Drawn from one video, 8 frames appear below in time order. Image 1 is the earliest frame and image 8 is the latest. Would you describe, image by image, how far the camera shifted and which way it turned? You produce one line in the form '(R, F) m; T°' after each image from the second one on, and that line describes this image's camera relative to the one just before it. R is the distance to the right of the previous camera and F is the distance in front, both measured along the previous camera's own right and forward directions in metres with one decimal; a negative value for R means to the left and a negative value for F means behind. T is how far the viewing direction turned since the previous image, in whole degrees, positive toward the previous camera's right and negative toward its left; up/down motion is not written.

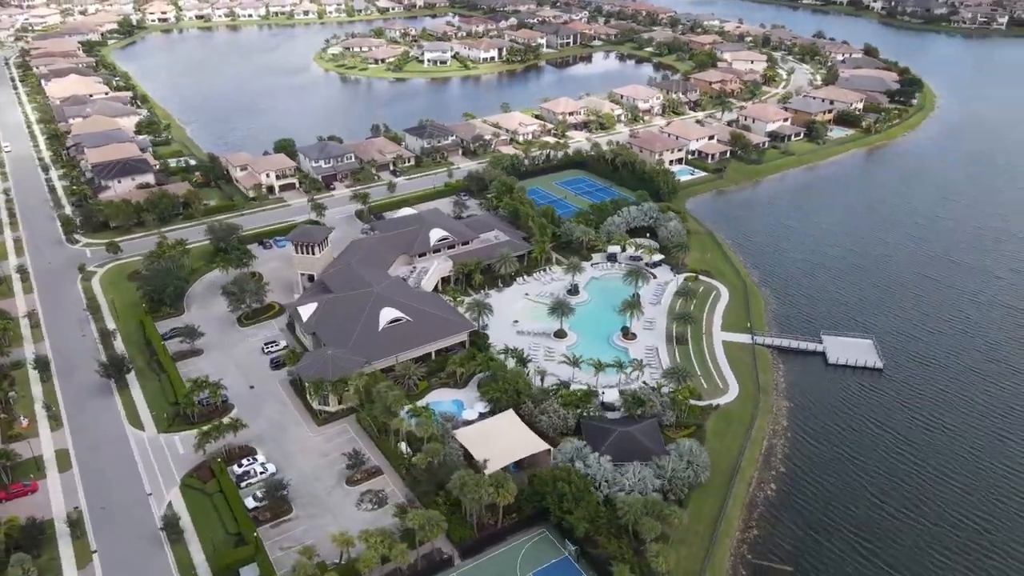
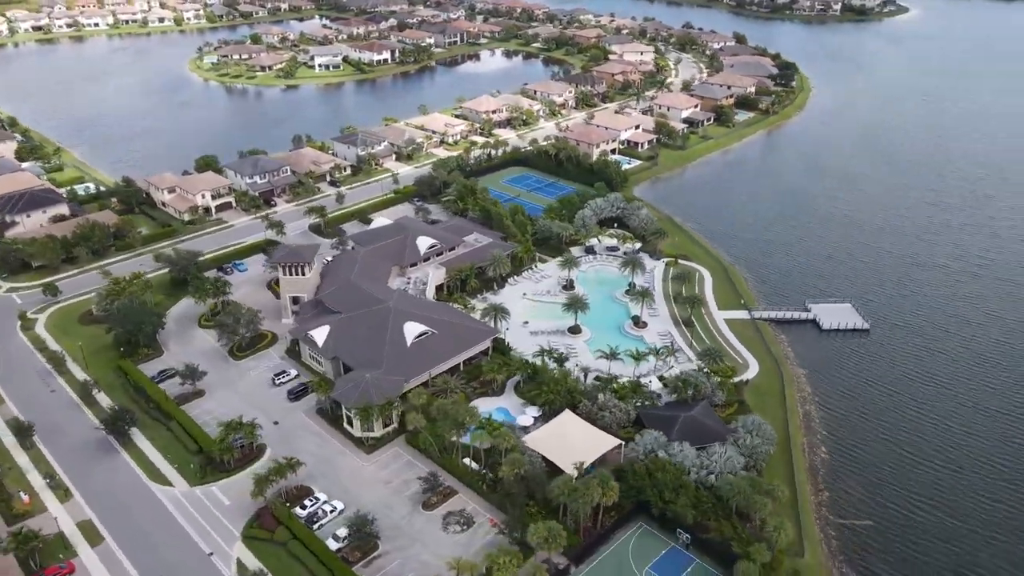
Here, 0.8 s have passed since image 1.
(-14.1, +2.1) m; +11°
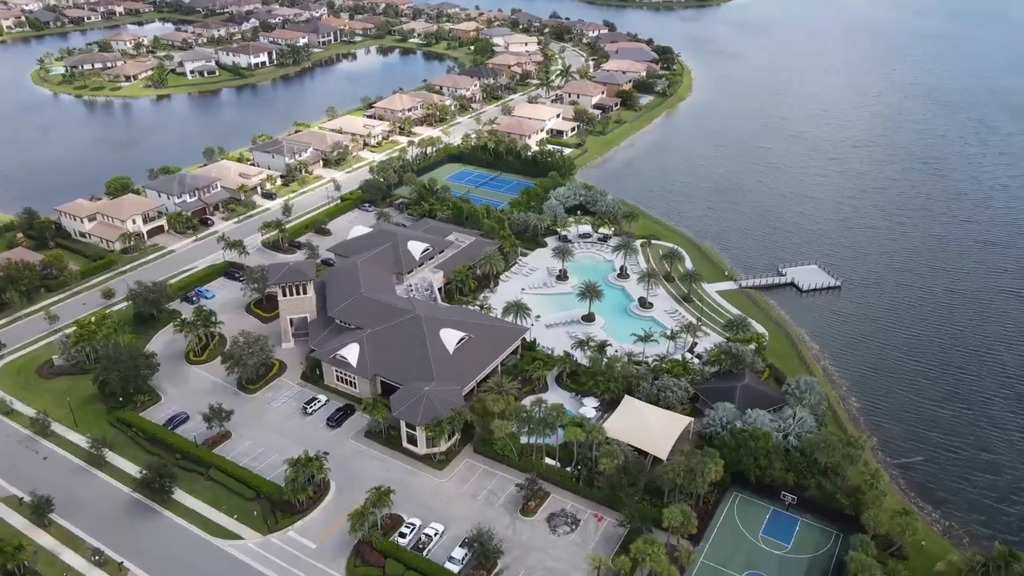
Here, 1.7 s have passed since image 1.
(-15.3, +2.5) m; +12°
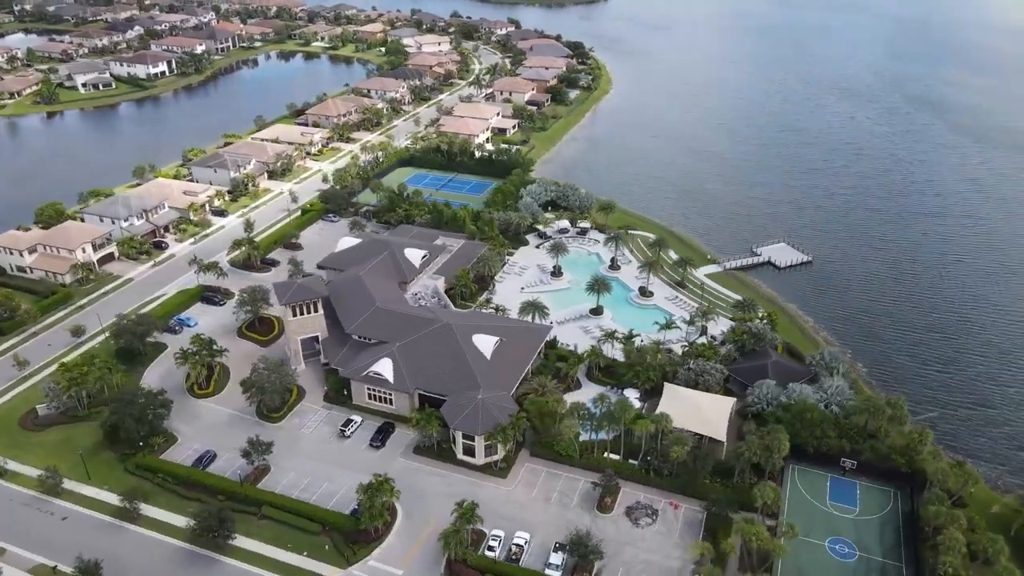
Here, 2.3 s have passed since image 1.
(-11.6, +1.6) m; +9°
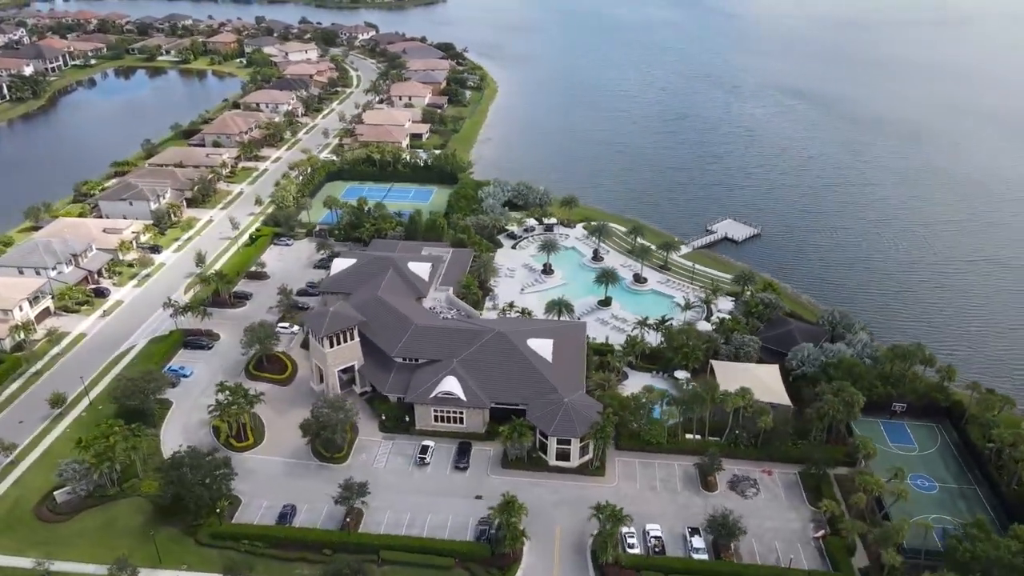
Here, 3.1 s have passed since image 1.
(-17.2, +2.7) m; +13°
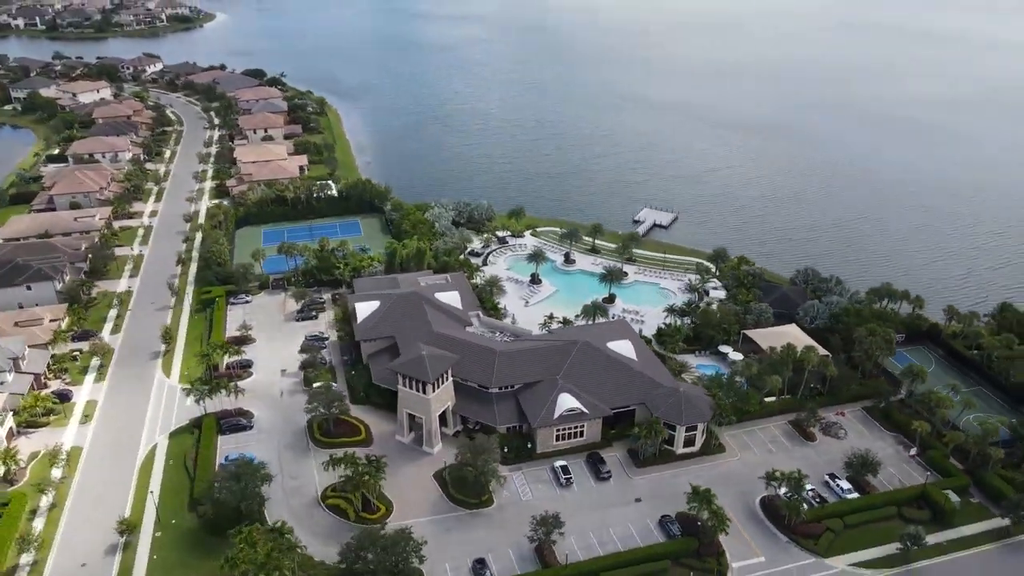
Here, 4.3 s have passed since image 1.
(-25.0, +3.7) m; +19°
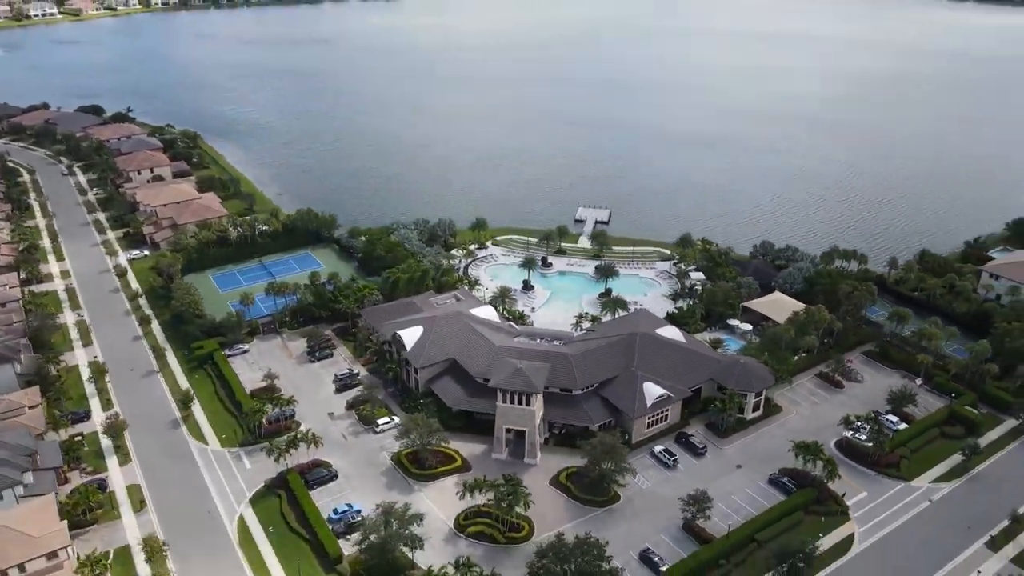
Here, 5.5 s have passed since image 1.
(-20.5, +1.7) m; +15°
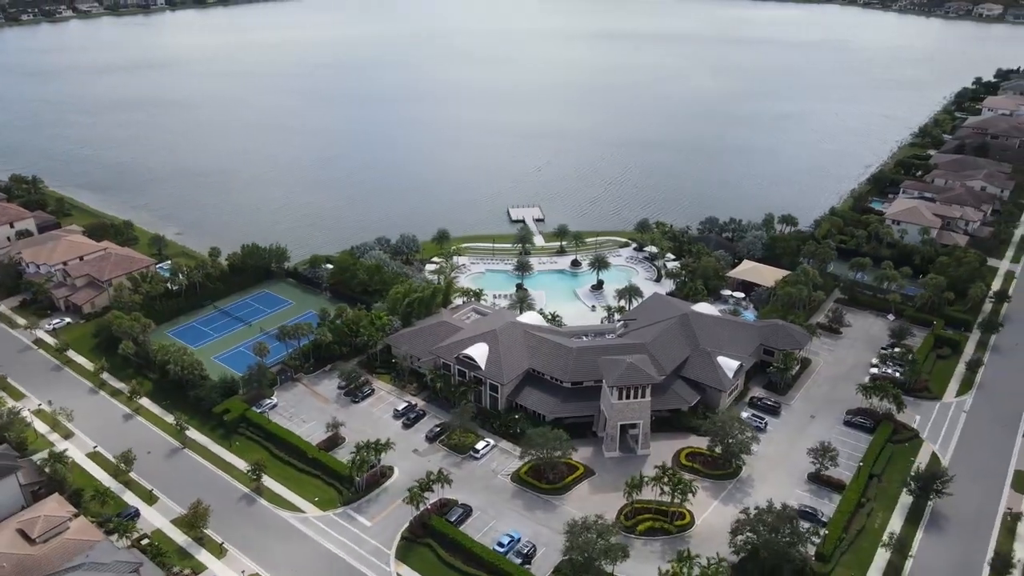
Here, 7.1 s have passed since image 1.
(-22.9, +4.0) m; +17°
